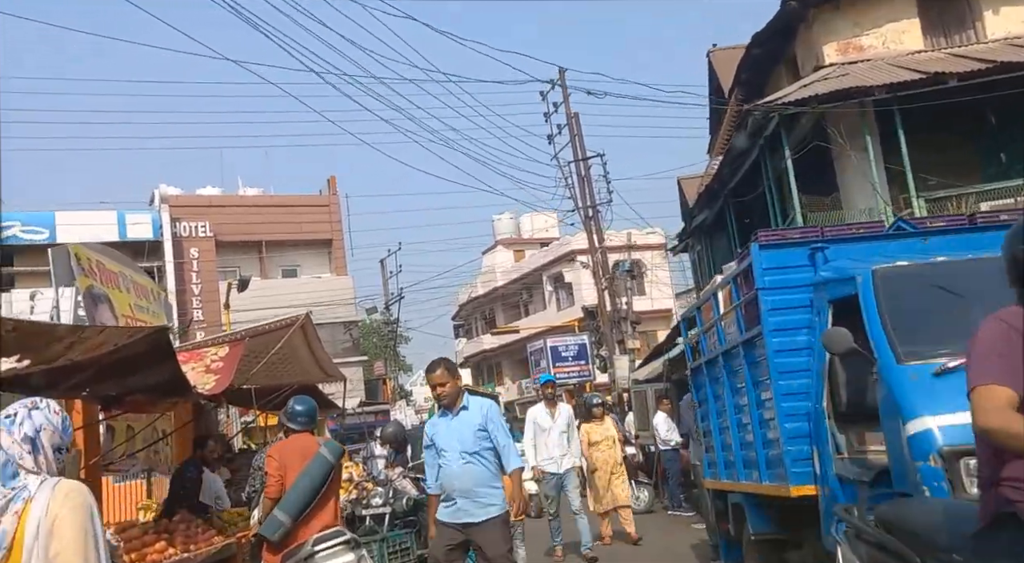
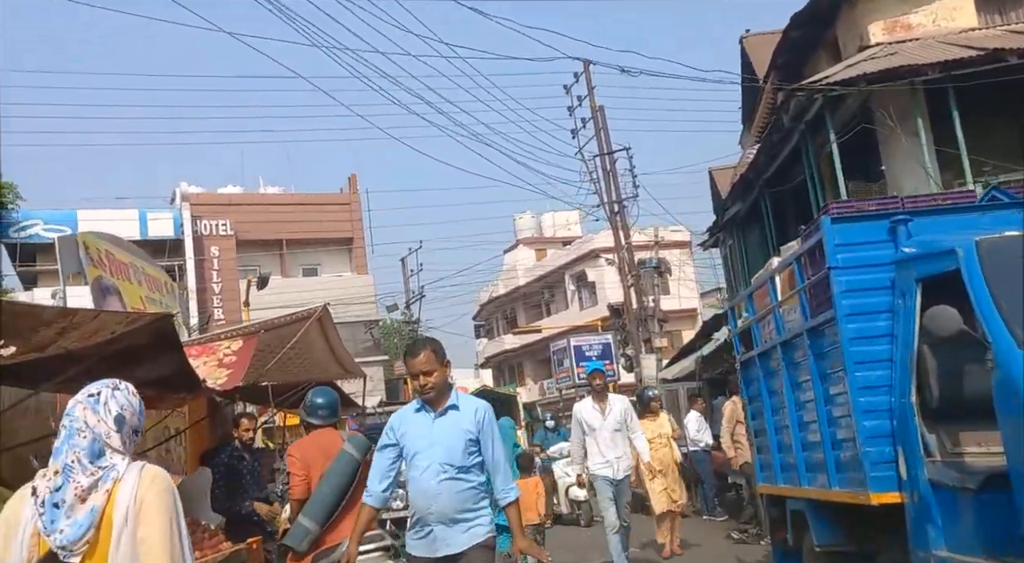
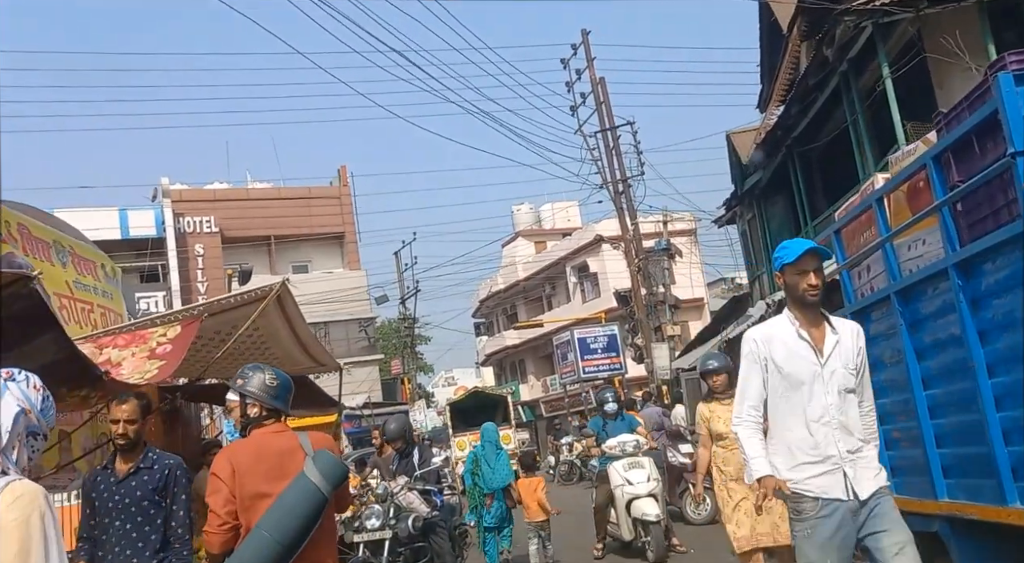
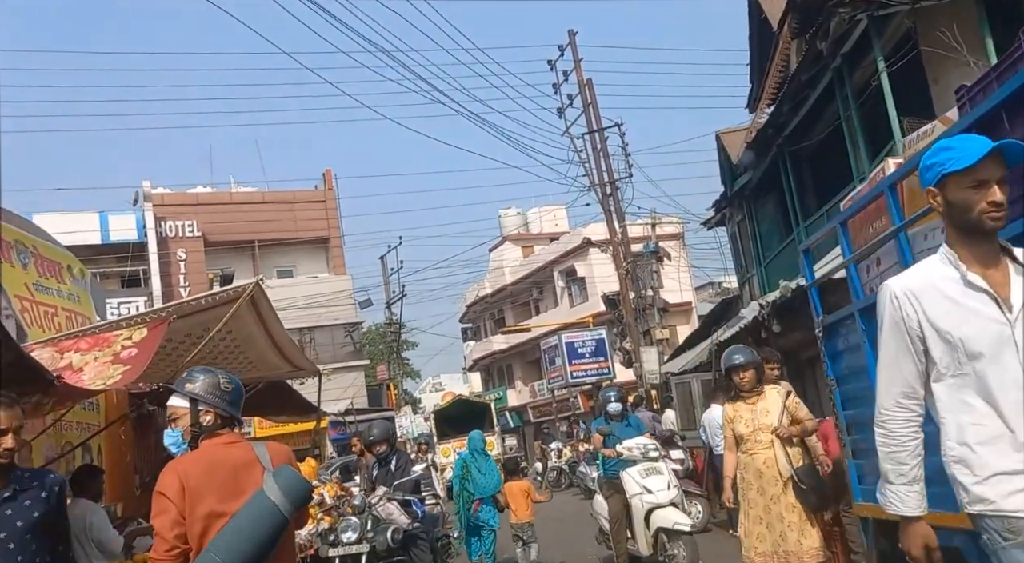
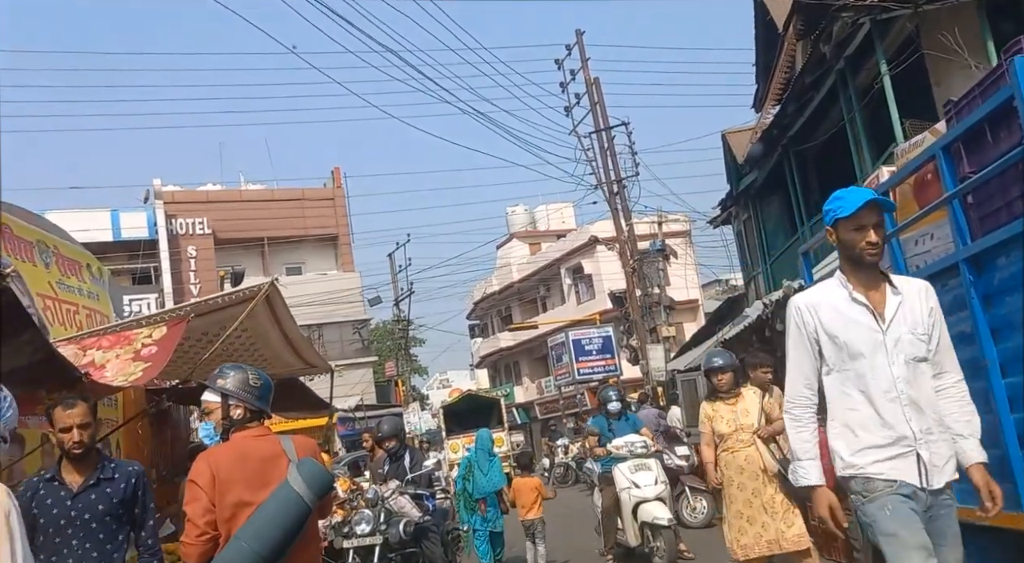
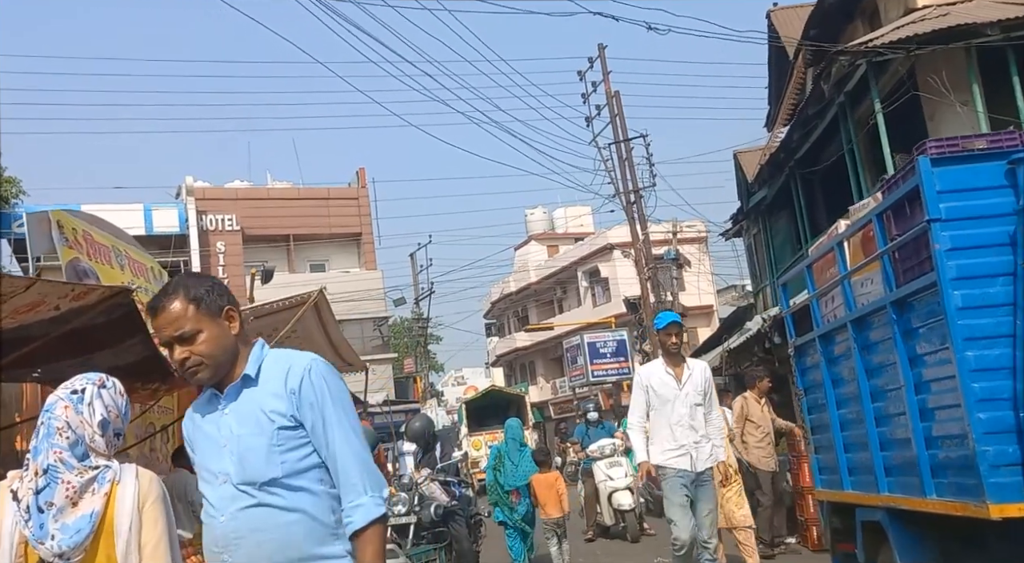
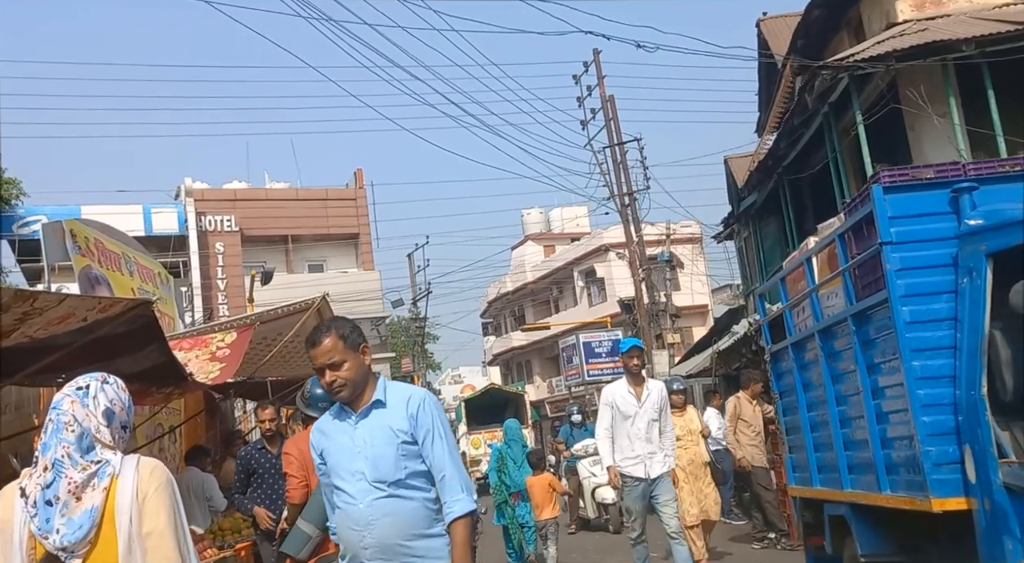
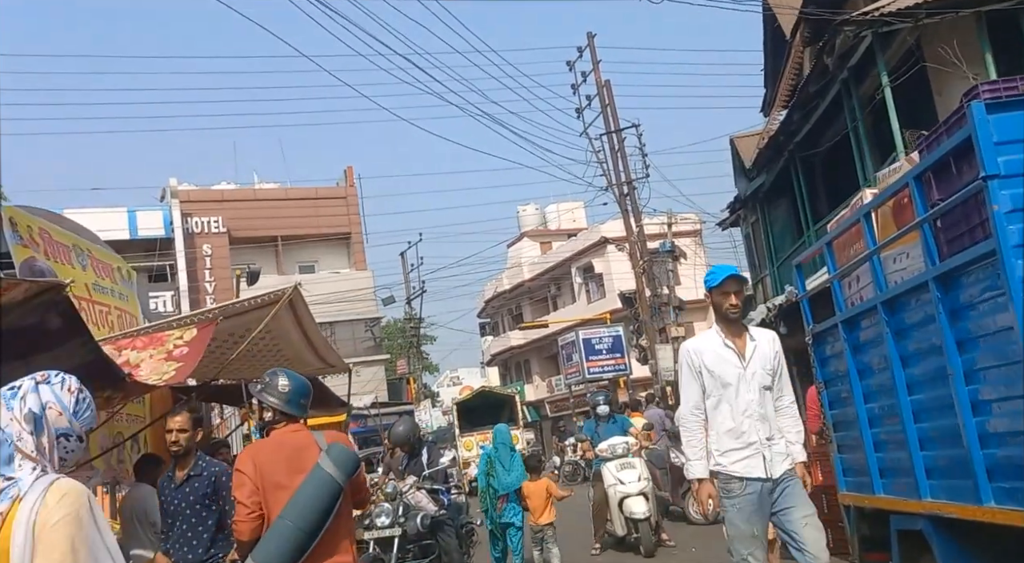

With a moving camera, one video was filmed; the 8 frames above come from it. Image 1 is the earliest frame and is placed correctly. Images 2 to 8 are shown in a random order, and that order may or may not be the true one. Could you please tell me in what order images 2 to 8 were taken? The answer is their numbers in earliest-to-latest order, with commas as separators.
2, 7, 6, 8, 3, 5, 4
